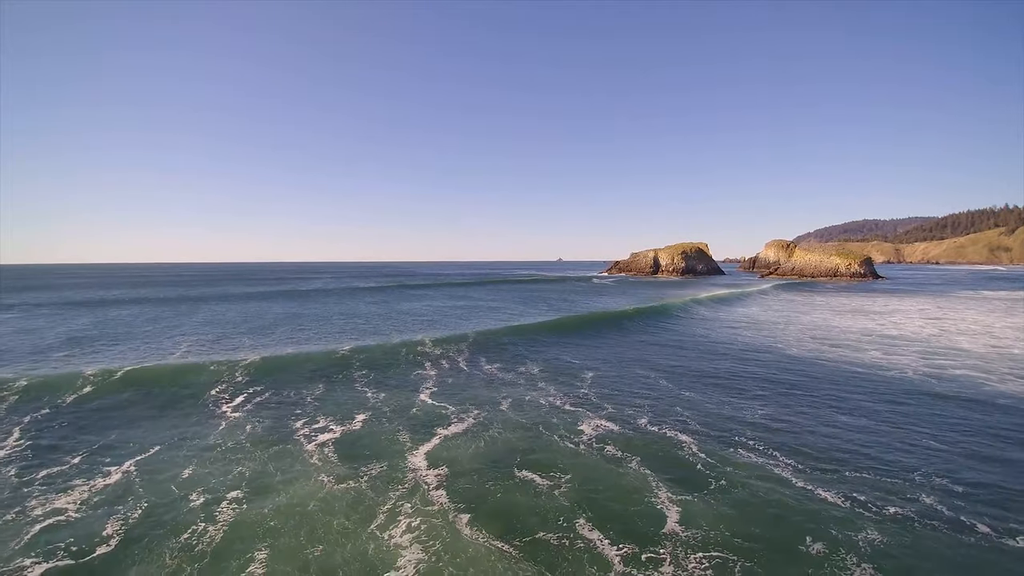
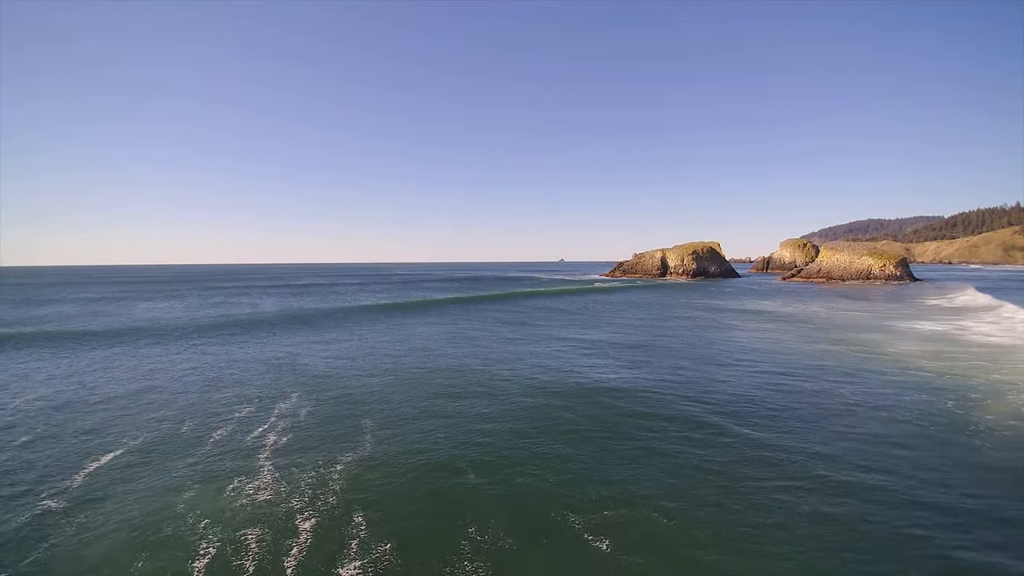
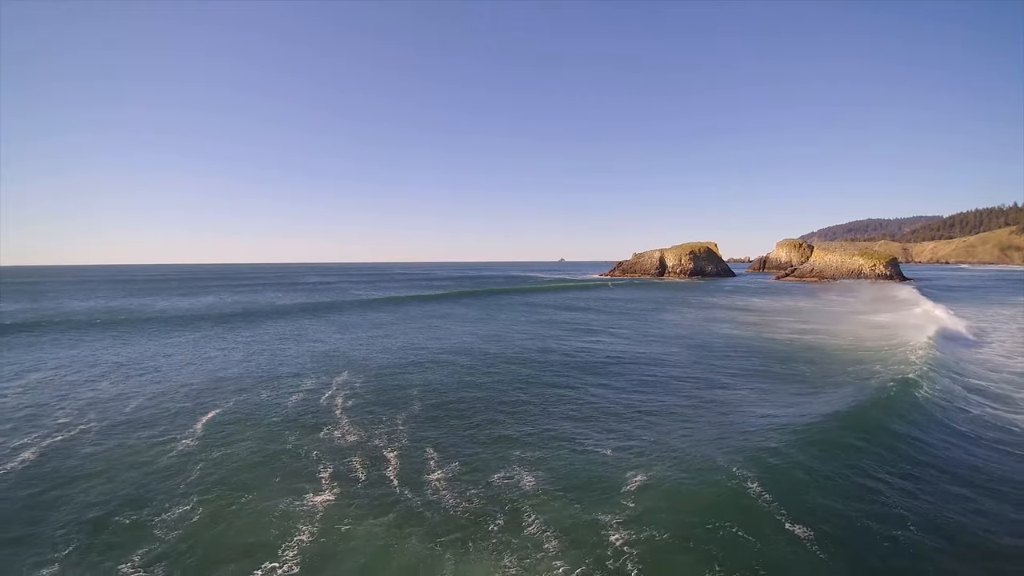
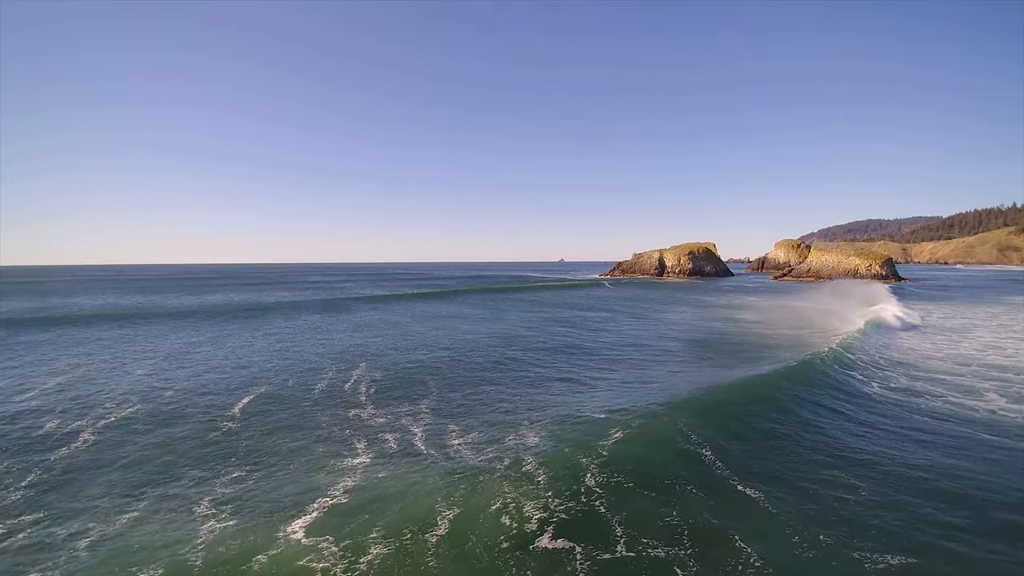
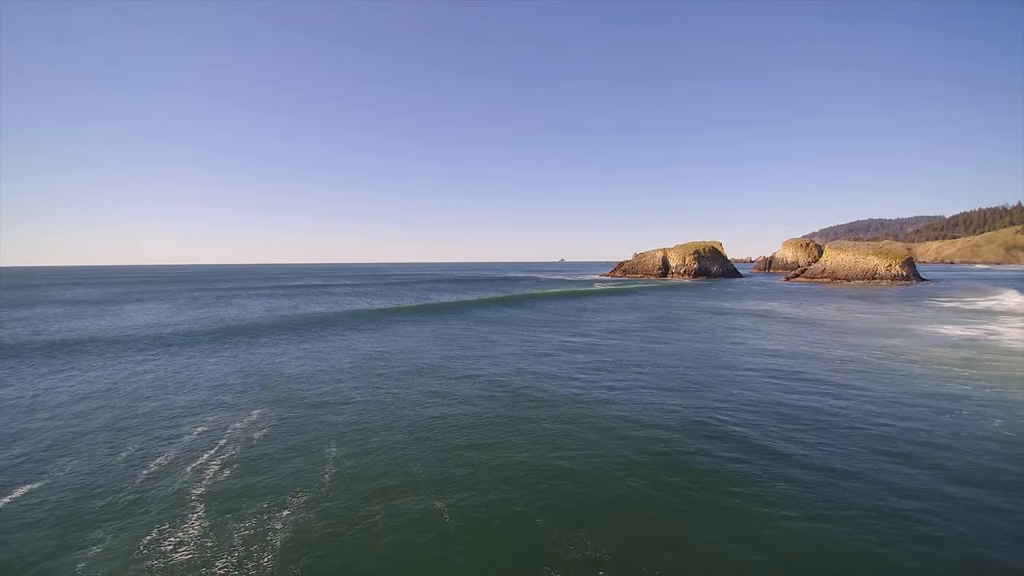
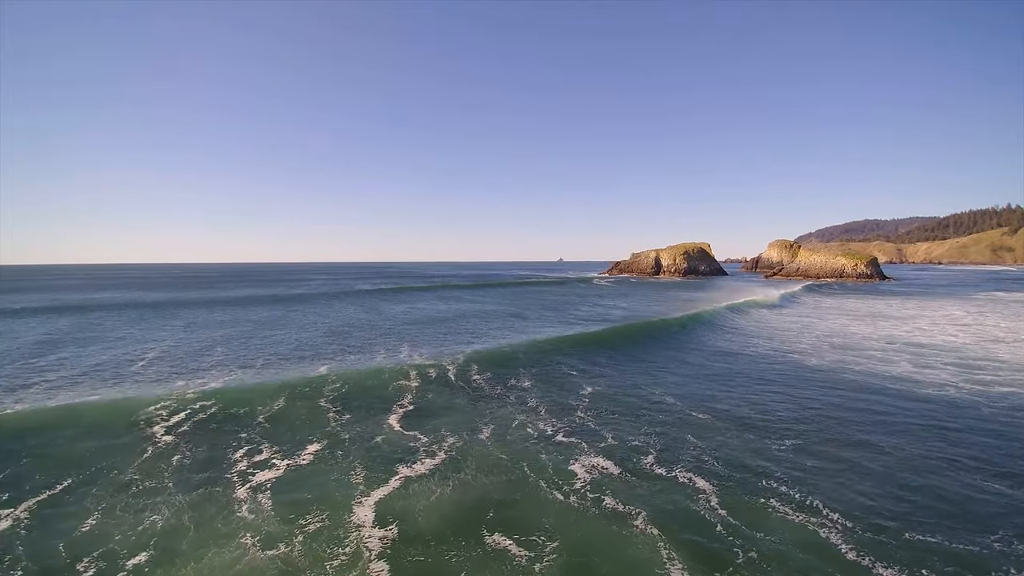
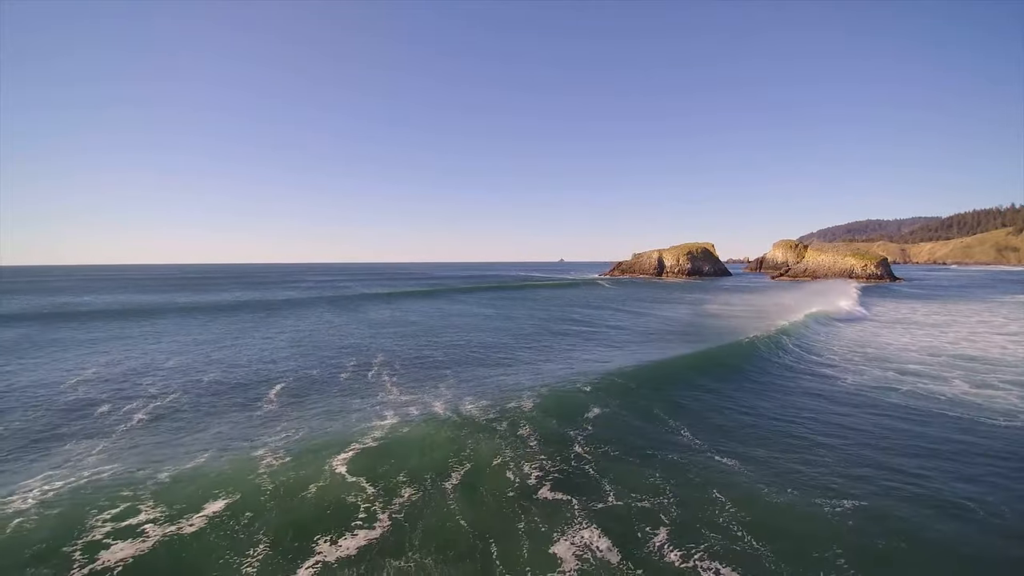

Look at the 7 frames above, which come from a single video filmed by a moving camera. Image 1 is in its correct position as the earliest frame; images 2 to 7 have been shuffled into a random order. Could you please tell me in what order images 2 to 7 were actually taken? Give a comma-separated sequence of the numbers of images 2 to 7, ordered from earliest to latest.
6, 7, 4, 3, 2, 5
